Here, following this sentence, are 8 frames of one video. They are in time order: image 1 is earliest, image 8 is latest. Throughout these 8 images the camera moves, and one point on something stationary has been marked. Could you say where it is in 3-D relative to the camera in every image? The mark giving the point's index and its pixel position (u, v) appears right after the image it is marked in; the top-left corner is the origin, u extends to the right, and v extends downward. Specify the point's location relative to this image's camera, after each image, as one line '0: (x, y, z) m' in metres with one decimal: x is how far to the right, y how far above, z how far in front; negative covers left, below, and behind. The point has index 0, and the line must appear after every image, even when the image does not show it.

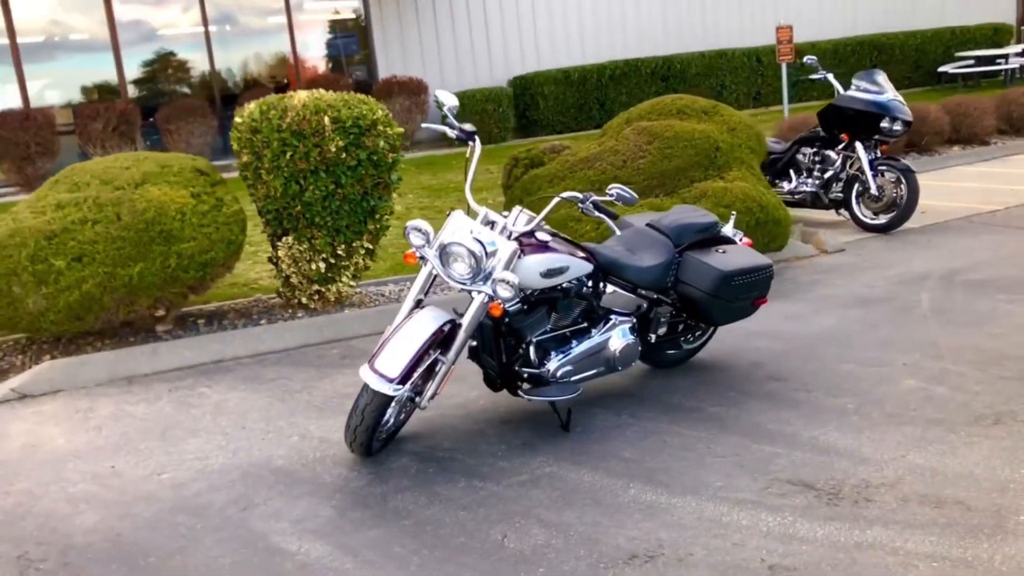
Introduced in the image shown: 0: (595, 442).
0: (+0.4, -0.8, +4.6) m
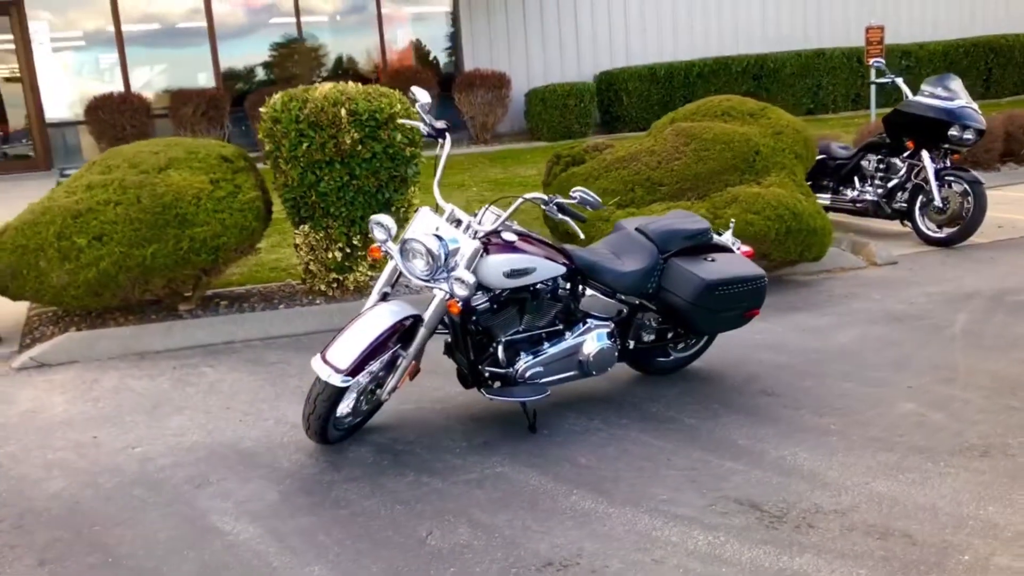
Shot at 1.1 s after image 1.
0: (+0.2, -0.8, +4.6) m
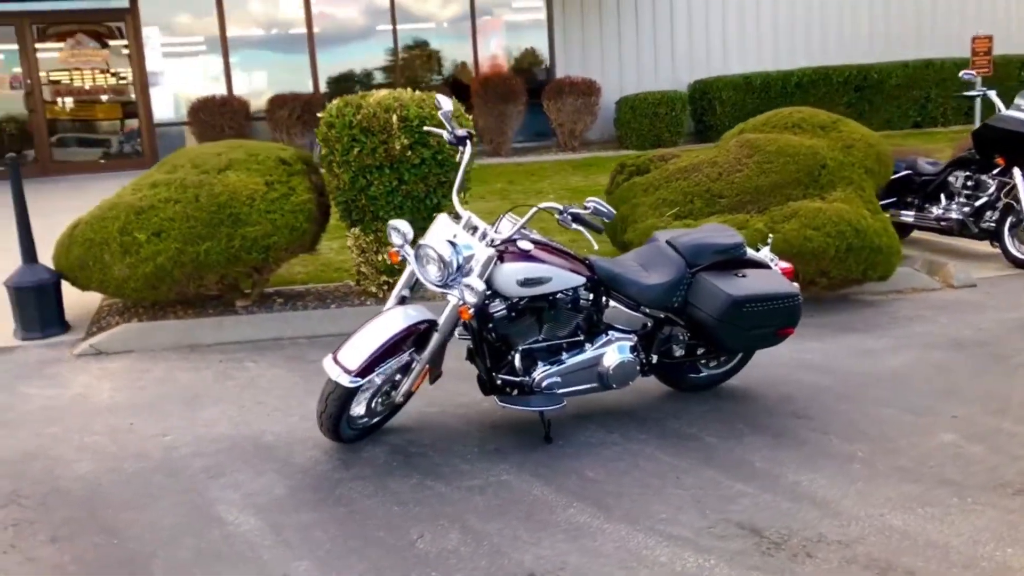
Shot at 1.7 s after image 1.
0: (+0.3, -0.8, +4.6) m
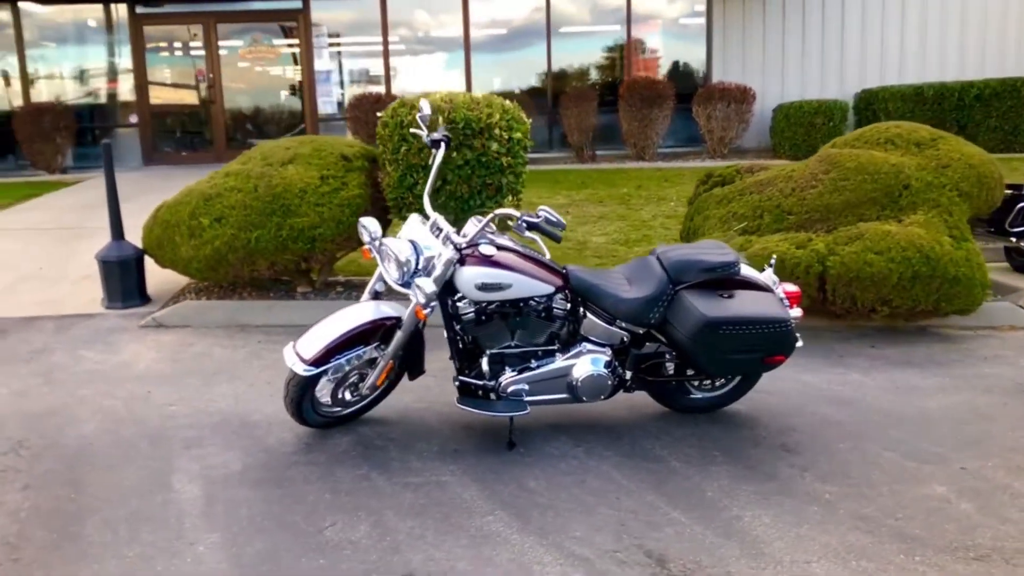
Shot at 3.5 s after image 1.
0: (0.0, -0.9, +4.5) m
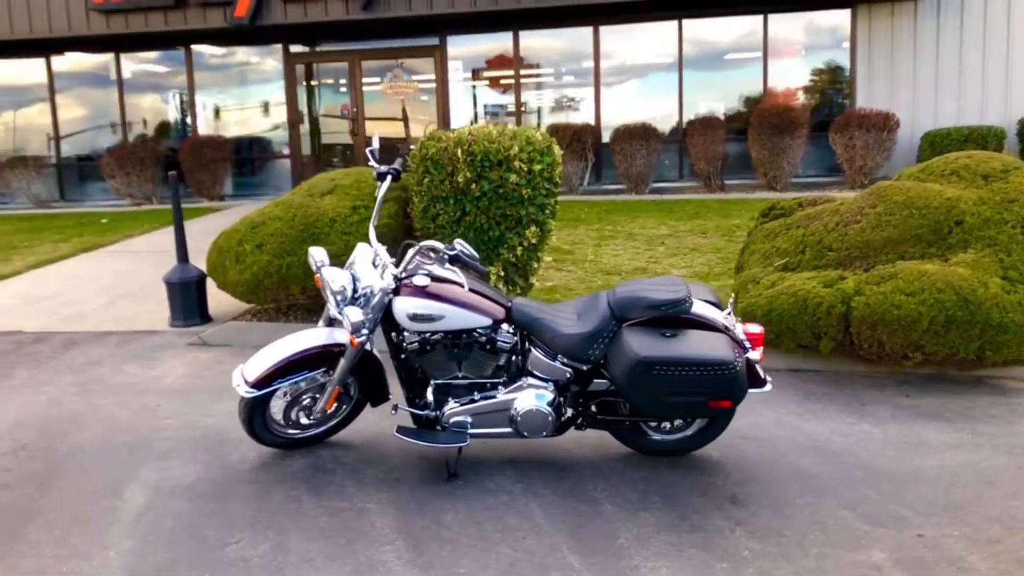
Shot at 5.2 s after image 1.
0: (-0.3, -1.0, +4.6) m
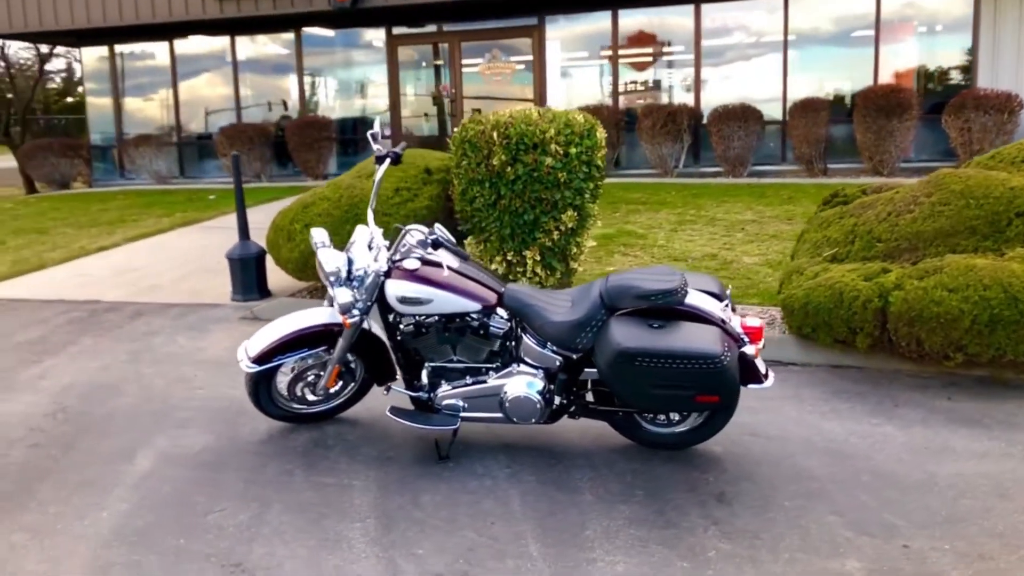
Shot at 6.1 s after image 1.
0: (-0.4, -0.9, +4.6) m
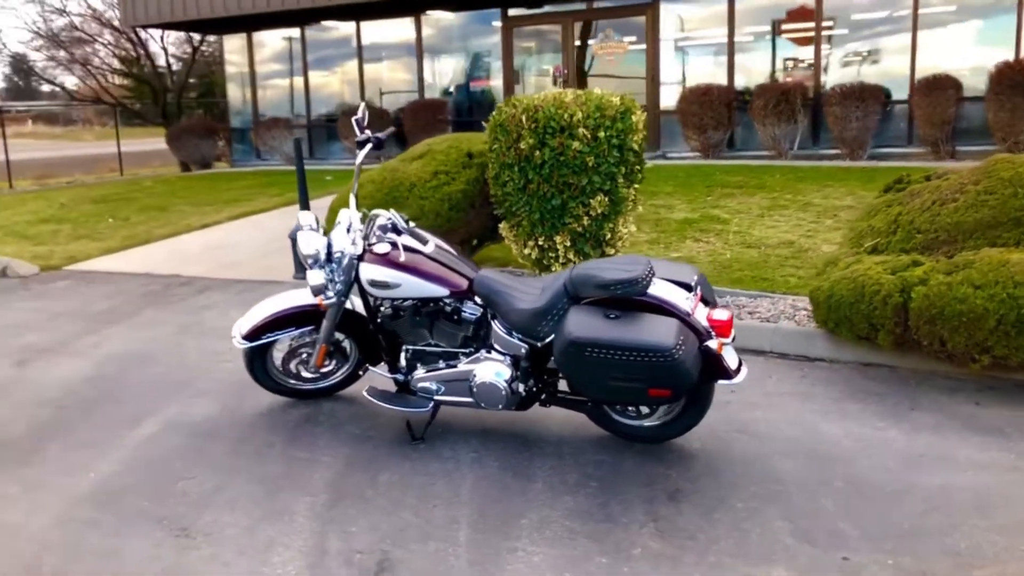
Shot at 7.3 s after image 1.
0: (-0.6, -0.9, +4.7) m
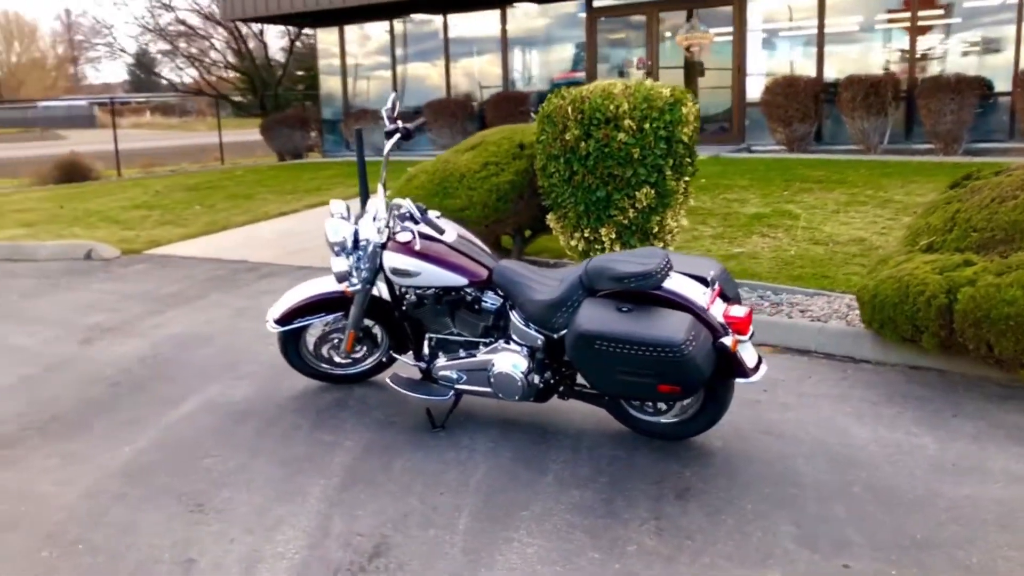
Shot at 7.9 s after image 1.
0: (-0.5, -0.8, +4.8) m
